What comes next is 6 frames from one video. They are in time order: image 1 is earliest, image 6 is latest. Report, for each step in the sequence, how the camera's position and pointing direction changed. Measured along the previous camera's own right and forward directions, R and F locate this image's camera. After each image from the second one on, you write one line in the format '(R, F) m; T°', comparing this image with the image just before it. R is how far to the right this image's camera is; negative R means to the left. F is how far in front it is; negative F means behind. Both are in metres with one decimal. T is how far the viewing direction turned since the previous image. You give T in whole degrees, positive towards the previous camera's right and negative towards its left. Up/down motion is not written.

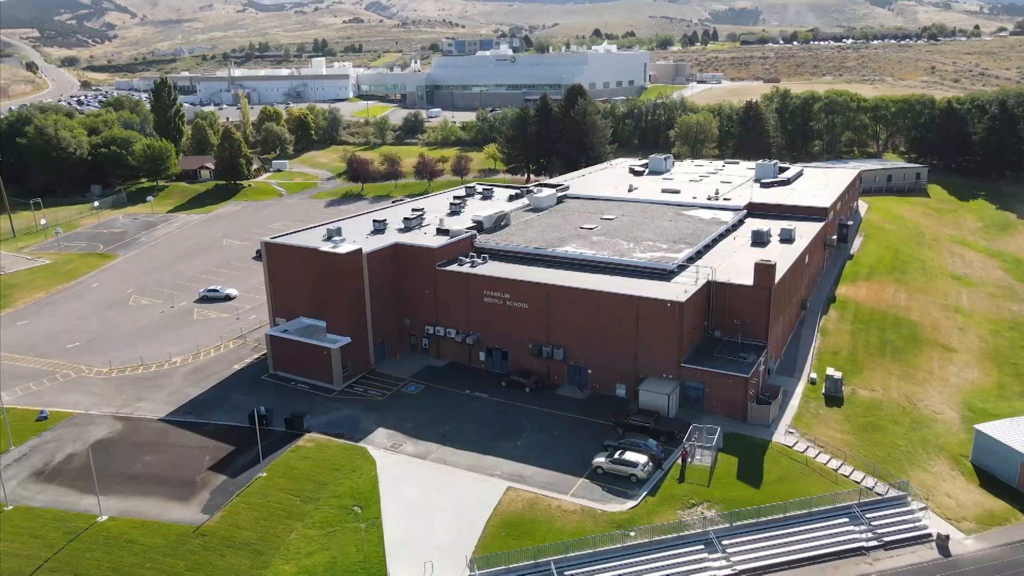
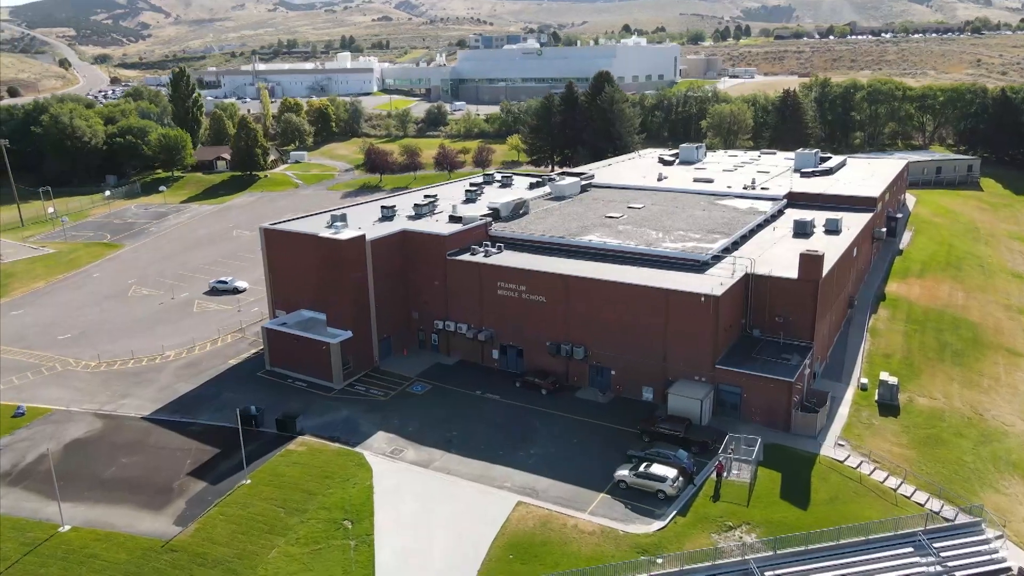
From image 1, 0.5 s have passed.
(+0.6, +4.3) m; -2°
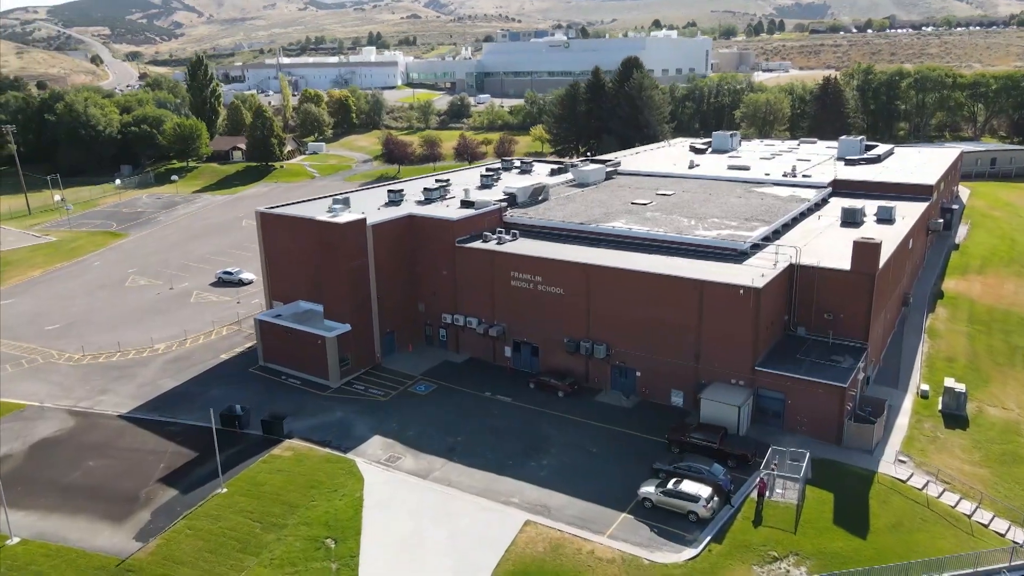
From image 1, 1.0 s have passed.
(+0.6, +4.4) m; -2°
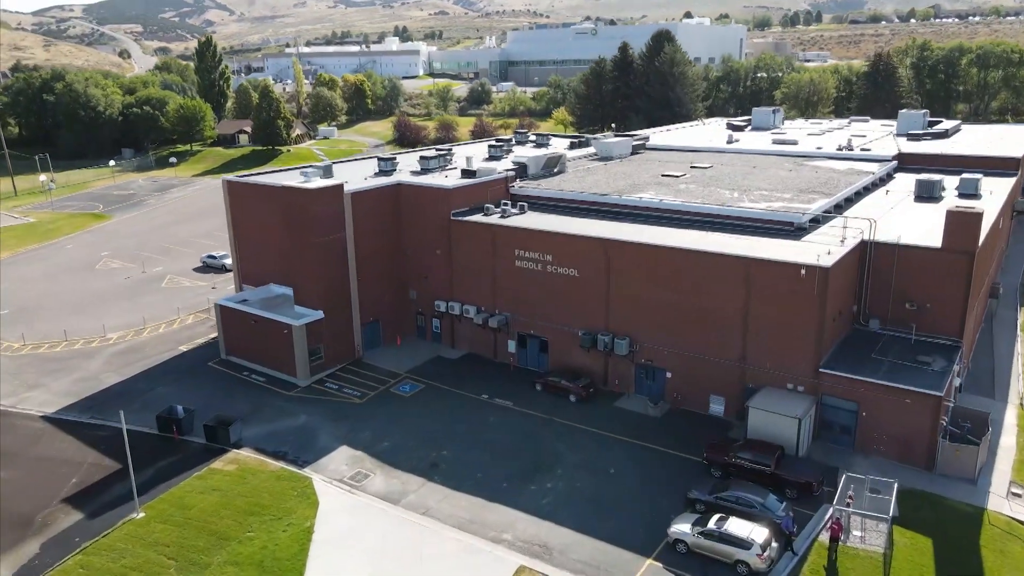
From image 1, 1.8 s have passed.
(+1.0, +7.0) m; -2°
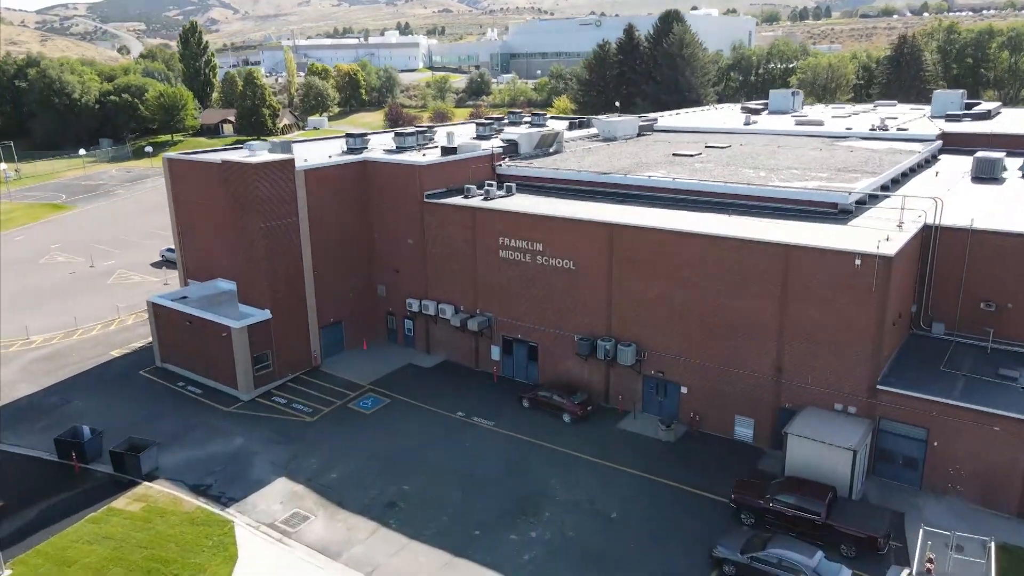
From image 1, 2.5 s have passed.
(+0.8, +5.6) m; 0°
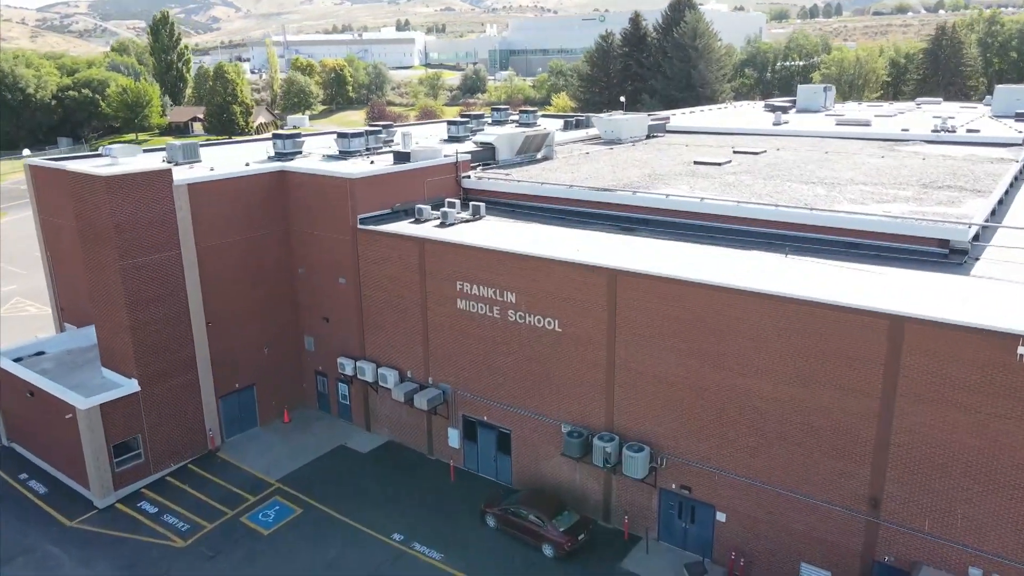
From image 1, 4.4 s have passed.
(+1.1, +8.2) m; 0°
